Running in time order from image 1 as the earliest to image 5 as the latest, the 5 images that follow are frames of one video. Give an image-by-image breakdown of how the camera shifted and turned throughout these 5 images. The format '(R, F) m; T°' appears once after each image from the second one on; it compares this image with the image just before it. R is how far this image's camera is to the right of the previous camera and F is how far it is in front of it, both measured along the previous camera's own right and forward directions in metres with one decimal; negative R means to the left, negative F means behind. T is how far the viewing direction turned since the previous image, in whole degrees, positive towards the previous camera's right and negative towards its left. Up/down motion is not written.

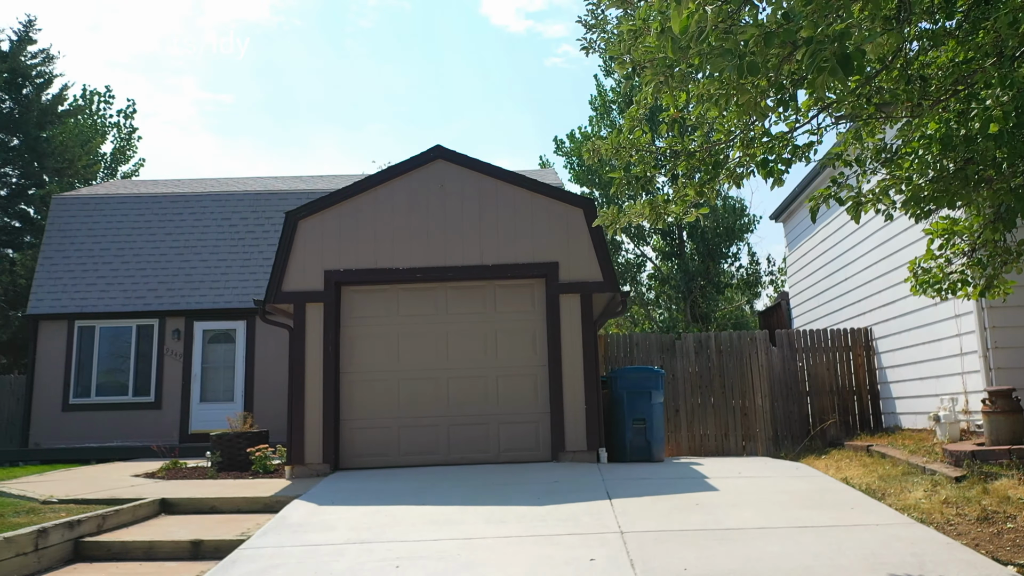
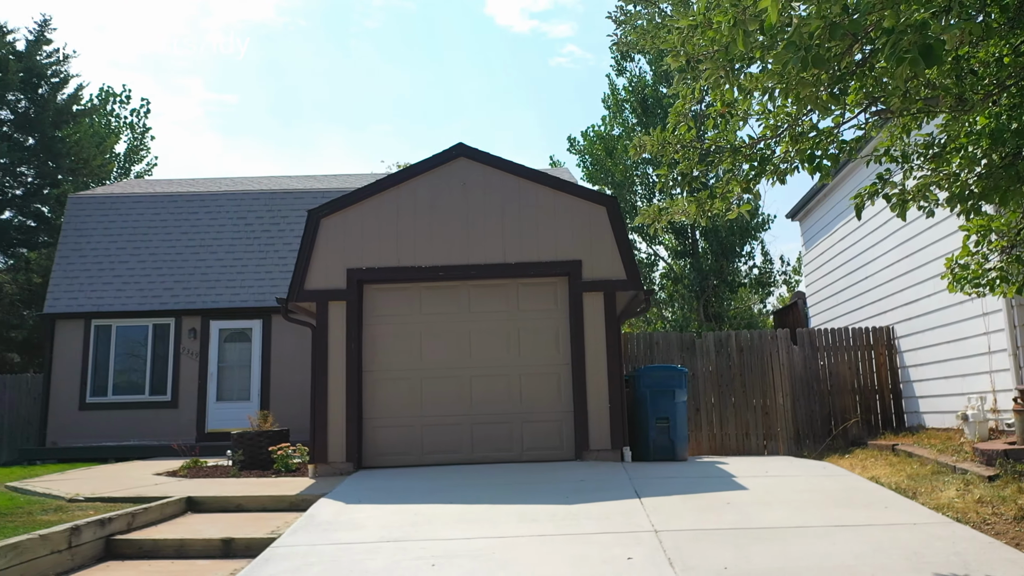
(-0.2, 0.0) m; 0°
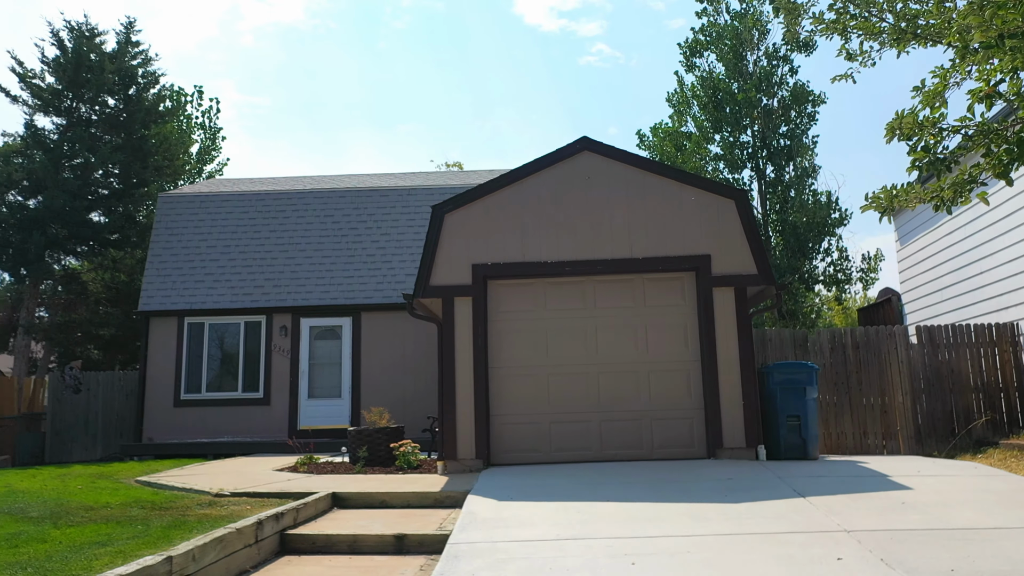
(-1.1, +0.1) m; -2°
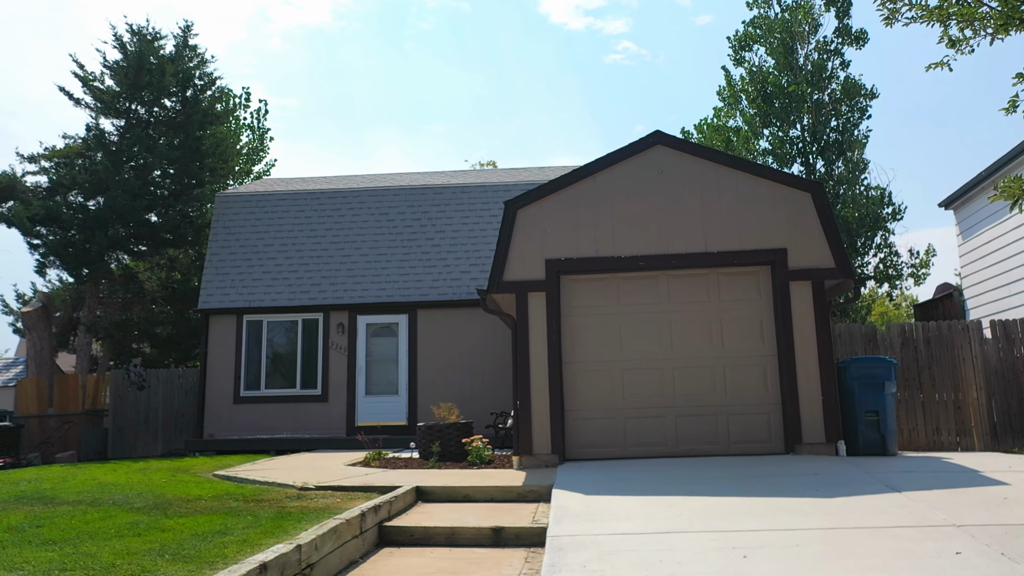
(-0.5, 0.0) m; -2°
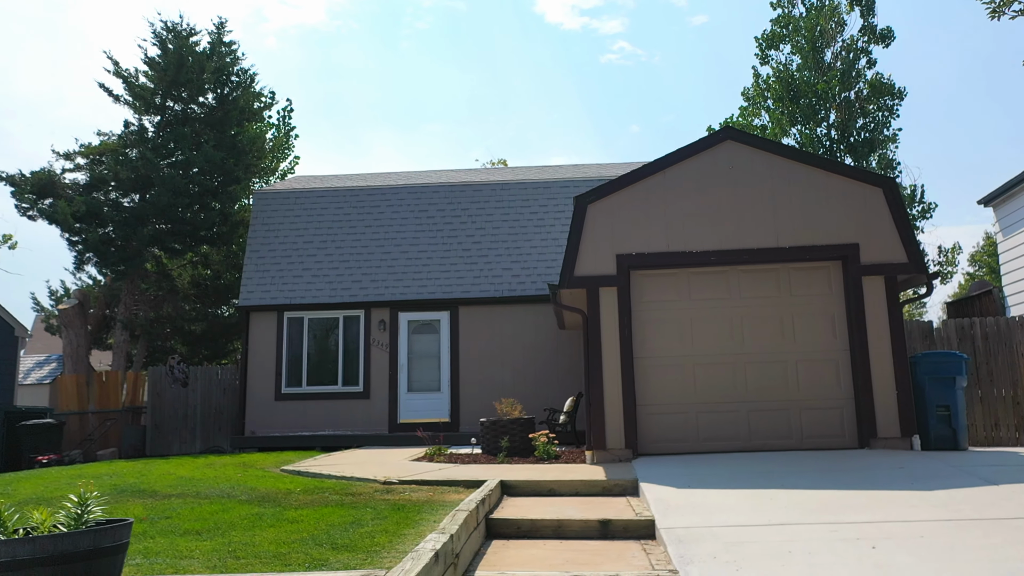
(-0.9, 0.0) m; 0°
